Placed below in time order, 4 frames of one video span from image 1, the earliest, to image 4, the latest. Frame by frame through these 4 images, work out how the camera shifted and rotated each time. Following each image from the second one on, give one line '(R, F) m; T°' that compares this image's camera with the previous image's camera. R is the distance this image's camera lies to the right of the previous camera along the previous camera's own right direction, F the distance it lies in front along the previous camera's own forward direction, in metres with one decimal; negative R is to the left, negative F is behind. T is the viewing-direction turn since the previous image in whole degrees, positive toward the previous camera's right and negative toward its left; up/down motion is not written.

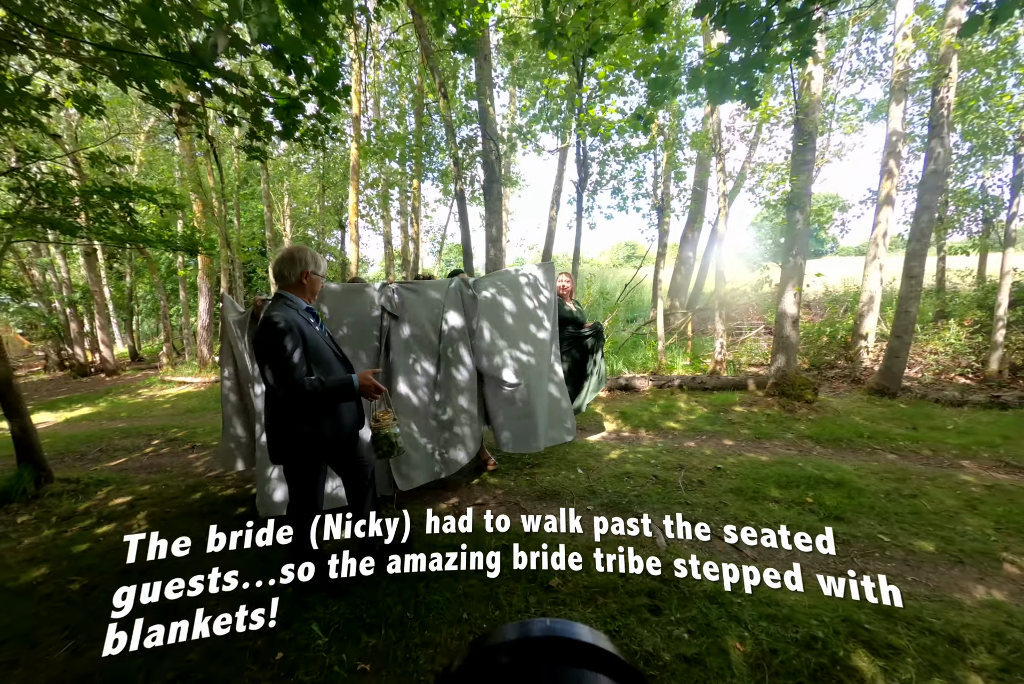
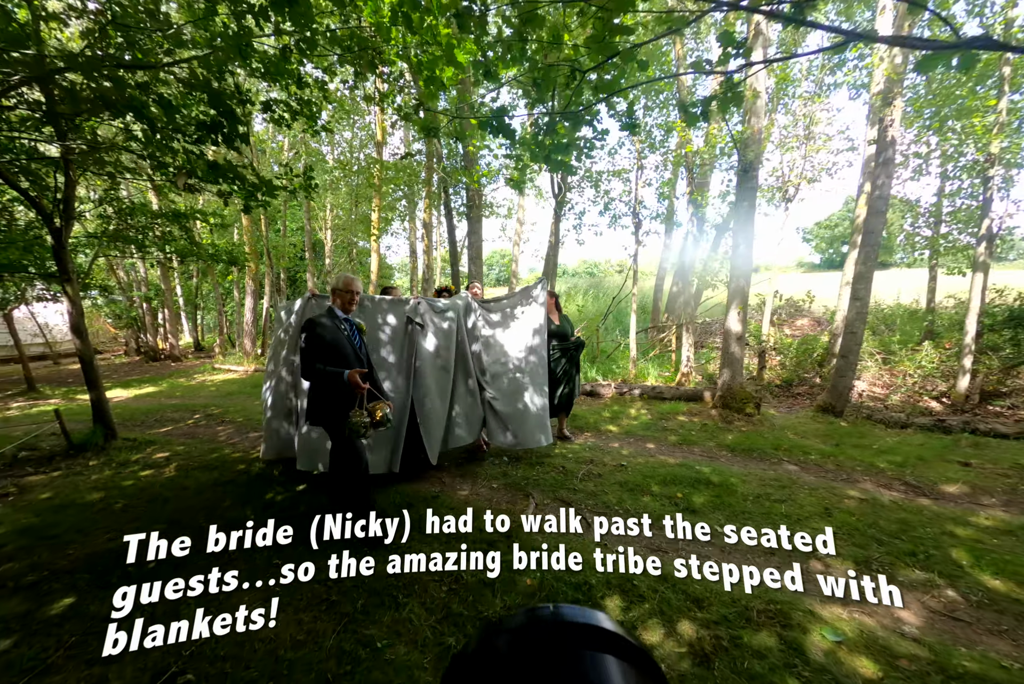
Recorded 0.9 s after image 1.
(+1.1, -0.7) m; -6°
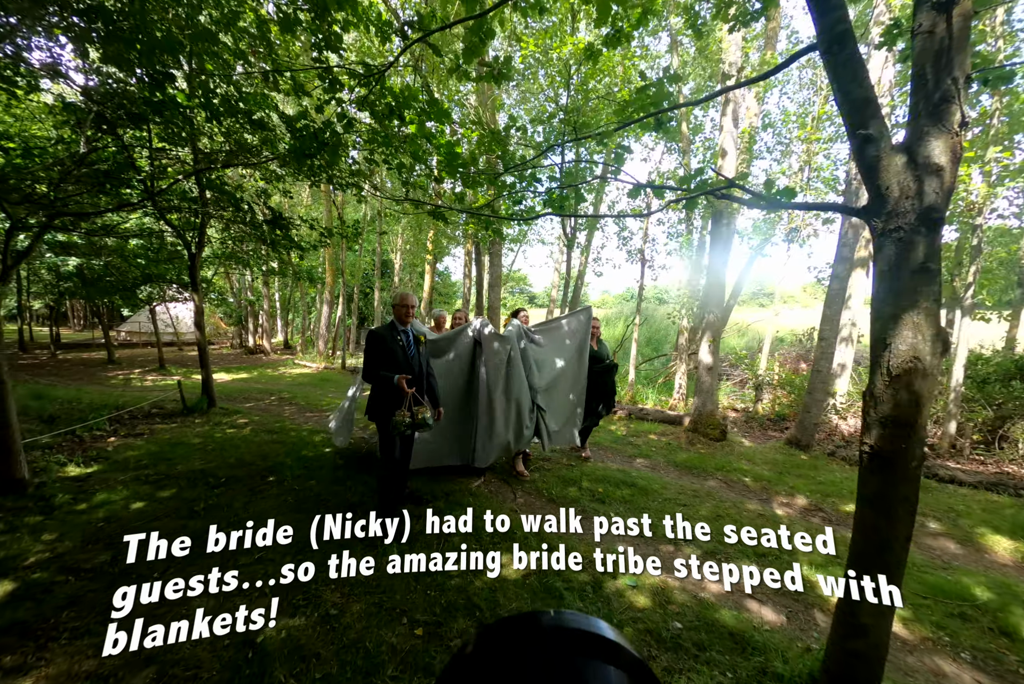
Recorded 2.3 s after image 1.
(+1.2, -1.1) m; -10°
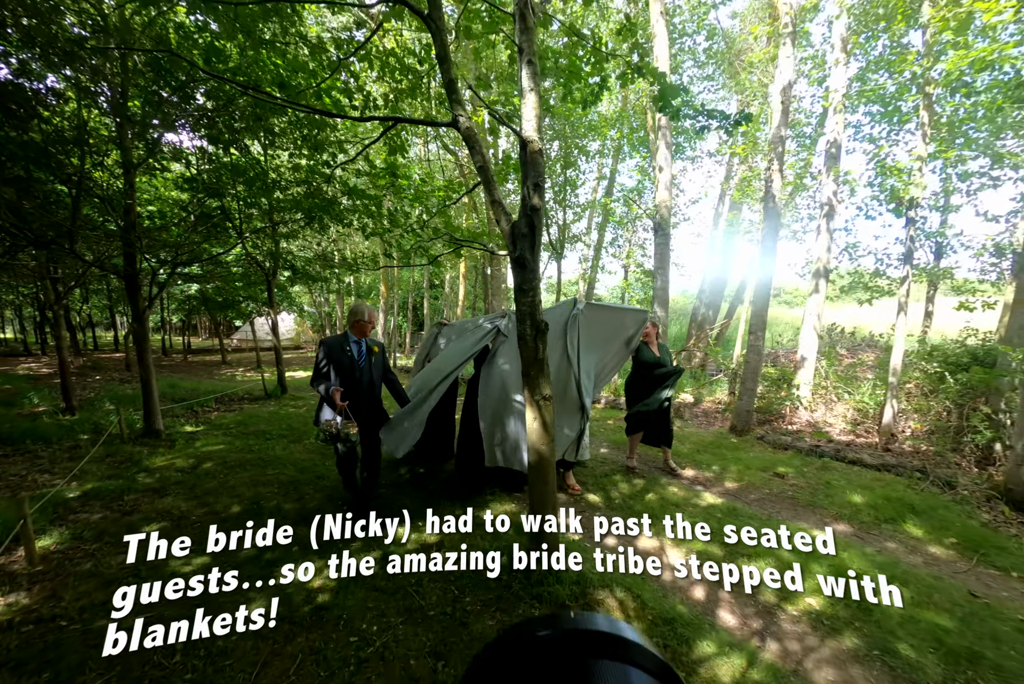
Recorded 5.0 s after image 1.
(+1.8, -1.3) m; -10°
